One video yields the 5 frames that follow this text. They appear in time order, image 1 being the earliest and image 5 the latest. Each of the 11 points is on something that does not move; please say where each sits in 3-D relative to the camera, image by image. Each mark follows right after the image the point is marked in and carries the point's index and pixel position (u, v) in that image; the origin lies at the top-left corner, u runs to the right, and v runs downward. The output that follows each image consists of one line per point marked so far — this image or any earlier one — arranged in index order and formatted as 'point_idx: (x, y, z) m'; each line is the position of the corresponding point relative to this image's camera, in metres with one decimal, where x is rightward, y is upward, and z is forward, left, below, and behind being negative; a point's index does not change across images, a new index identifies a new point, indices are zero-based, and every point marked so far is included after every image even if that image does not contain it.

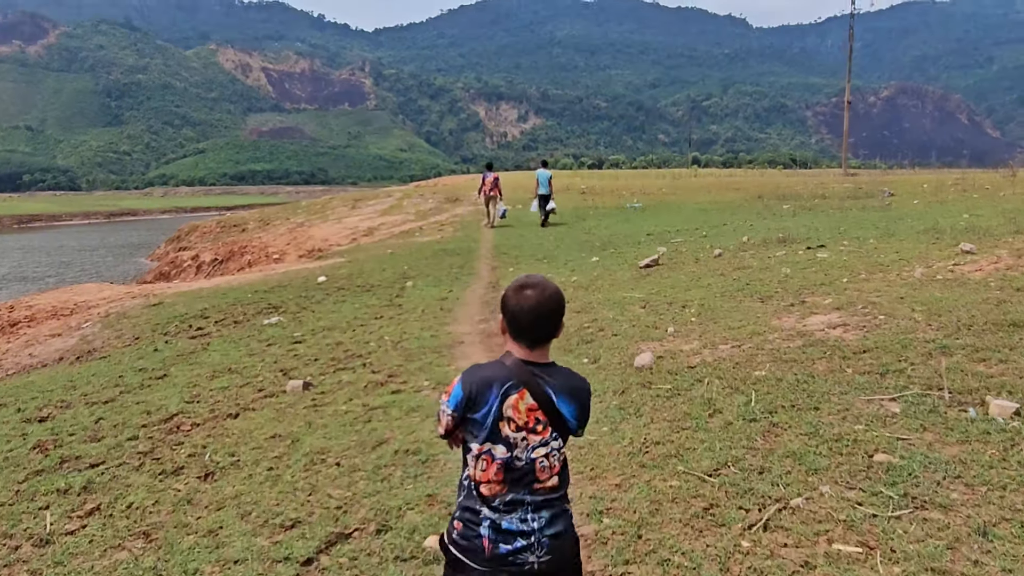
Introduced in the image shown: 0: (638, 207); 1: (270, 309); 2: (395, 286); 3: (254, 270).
0: (+3.3, +2.2, +19.9) m
1: (-3.5, -0.3, +10.9) m
2: (-1.8, 0.0, +11.7) m
3: (-5.9, +0.4, +17.2) m
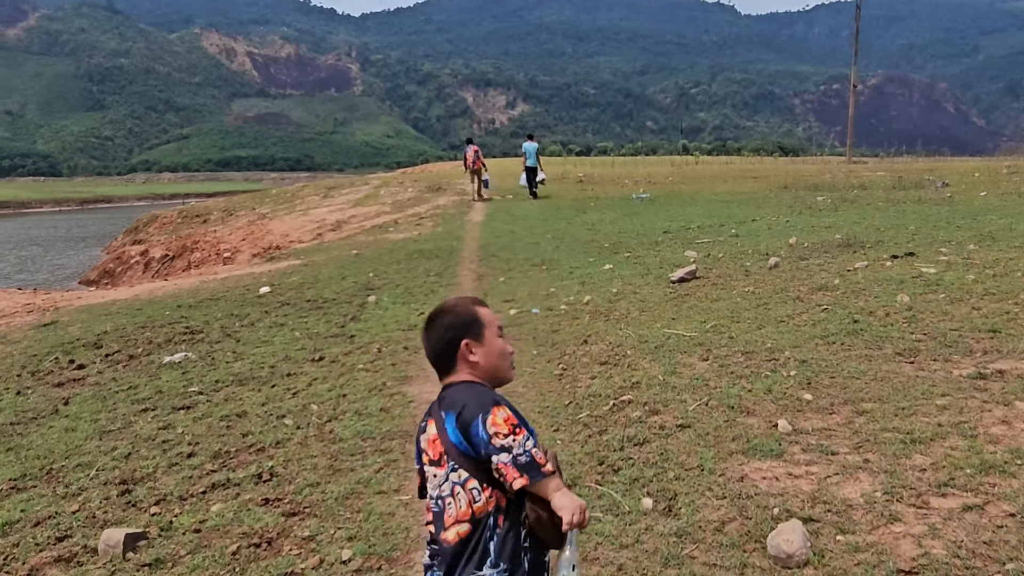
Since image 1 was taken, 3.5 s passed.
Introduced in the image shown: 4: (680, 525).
0: (+3.1, +2.1, +17.4) m
1: (-3.6, -0.5, +8.3) m
2: (-1.9, -0.2, +9.1) m
3: (-6.1, +0.3, +14.6) m
4: (+0.6, -0.9, +2.7) m
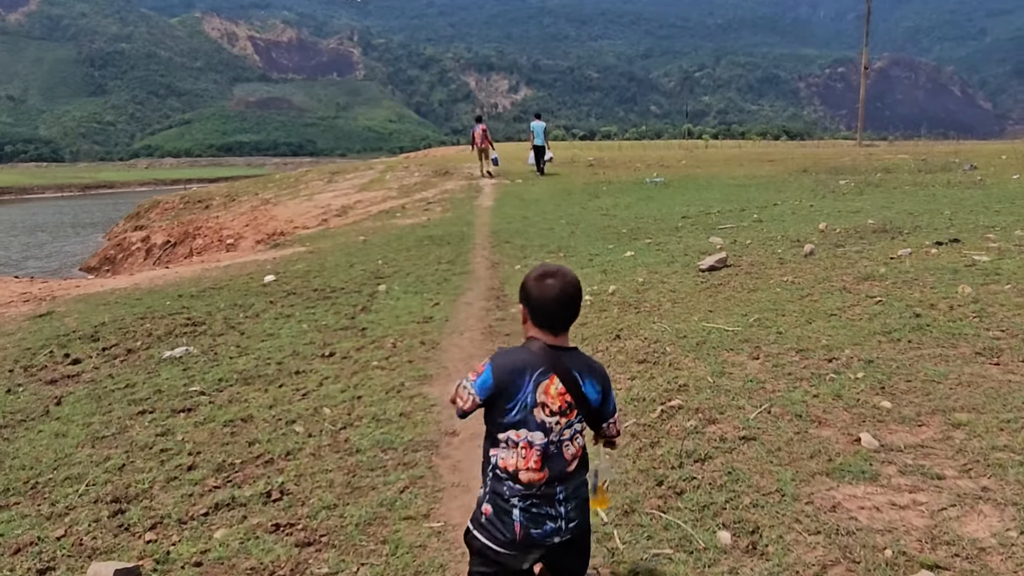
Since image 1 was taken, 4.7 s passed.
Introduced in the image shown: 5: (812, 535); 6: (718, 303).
0: (+3.3, +2.4, +16.9) m
1: (-3.4, -0.4, +7.8) m
2: (-1.7, -0.1, +8.7) m
3: (-5.9, +0.5, +14.2) m
4: (+0.8, -0.8, +2.3) m
5: (+1.0, -0.8, +2.4) m
6: (+1.6, -0.1, +6.1) m
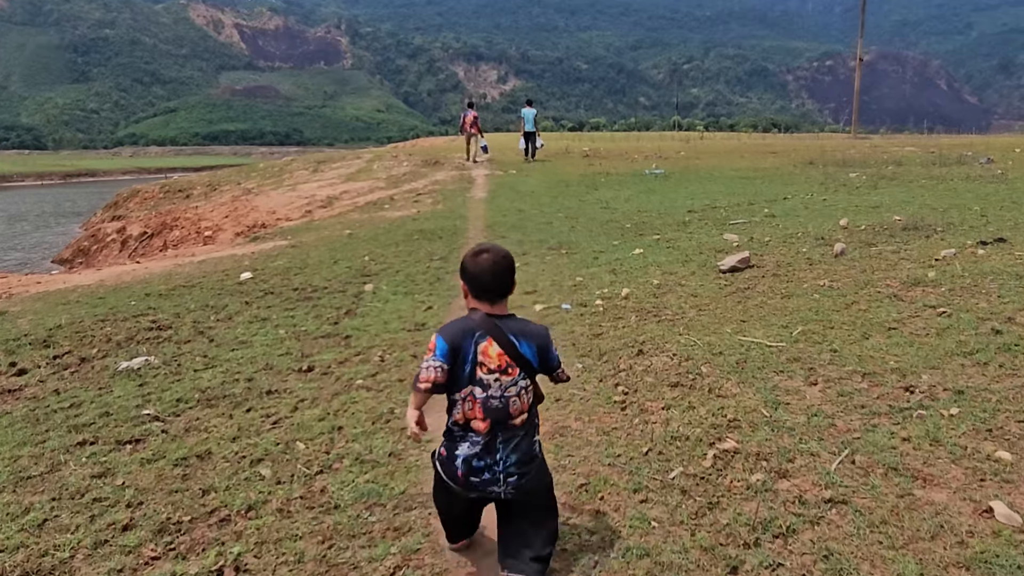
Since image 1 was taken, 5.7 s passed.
0: (+3.2, +2.5, +16.2) m
1: (-3.4, -0.4, +7.0) m
2: (-1.7, -0.1, +7.9) m
3: (-6.0, +0.6, +13.3) m
4: (+0.9, -0.9, +1.6) m
5: (+1.0, -0.9, +1.7) m
6: (+1.7, -0.2, +5.4) m
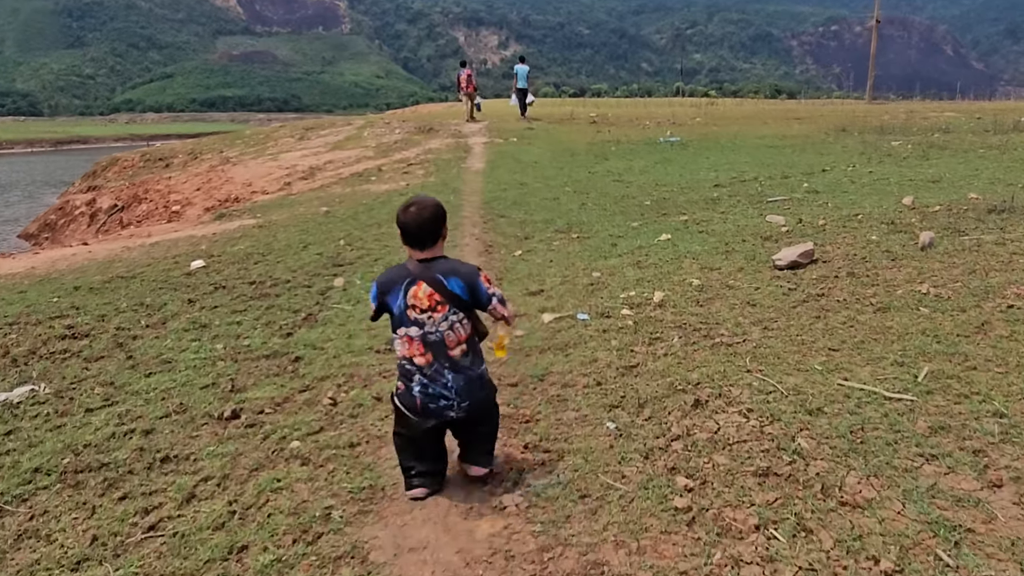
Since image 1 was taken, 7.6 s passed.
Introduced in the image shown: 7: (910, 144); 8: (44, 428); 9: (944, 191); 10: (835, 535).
0: (+3.2, +2.8, +14.6) m
1: (-3.4, -0.4, +5.6) m
2: (-1.7, 0.0, +6.5) m
3: (-6.0, +0.9, +11.8) m
4: (+0.9, -1.2, +0.2) m
5: (+1.0, -1.1, +0.3) m
6: (+1.7, -0.2, +3.9) m
7: (+6.3, +2.3, +12.0) m
8: (-2.4, -0.7, +3.9) m
9: (+4.5, +1.0, +7.9) m
10: (+0.9, -0.7, +2.3) m
